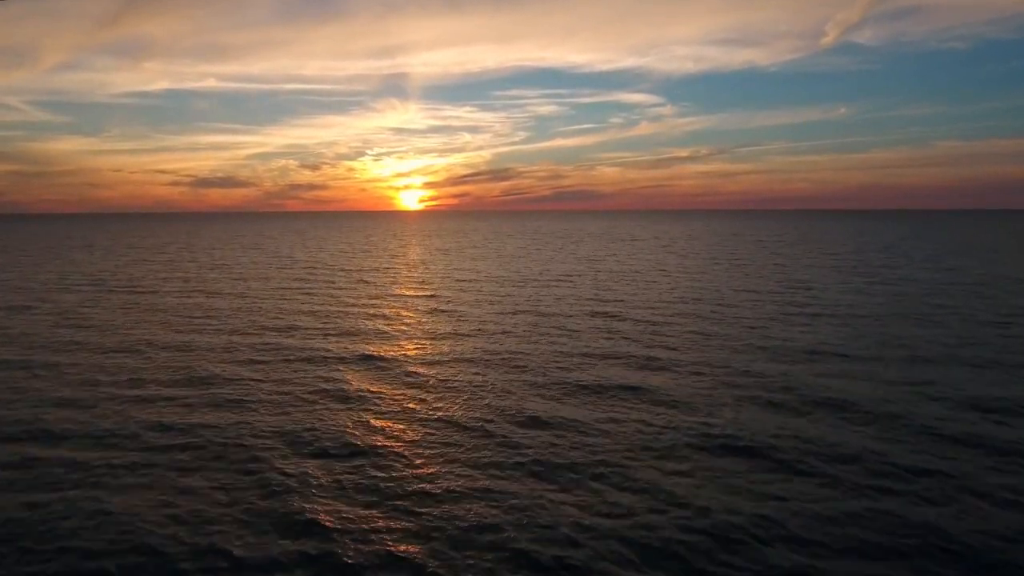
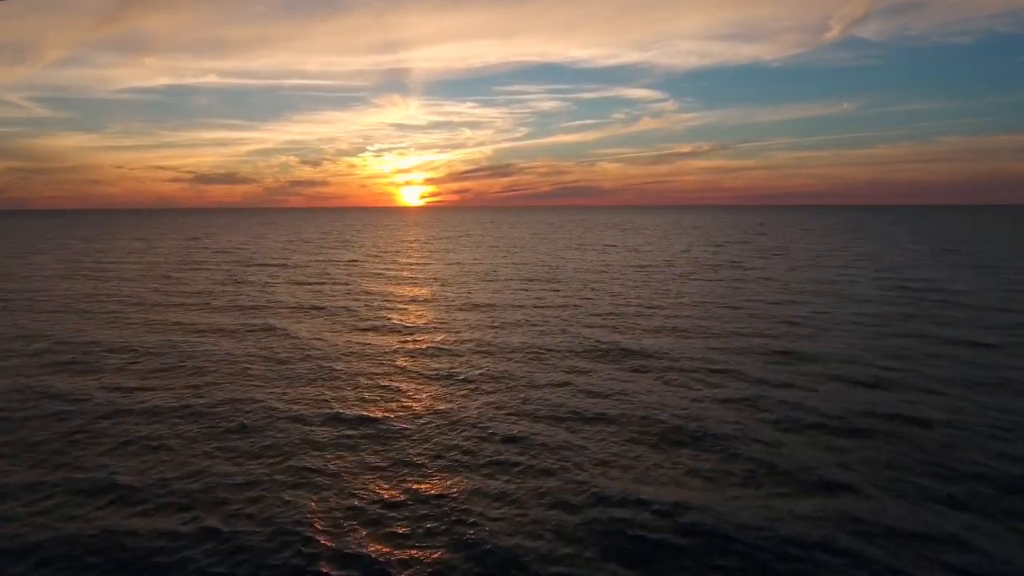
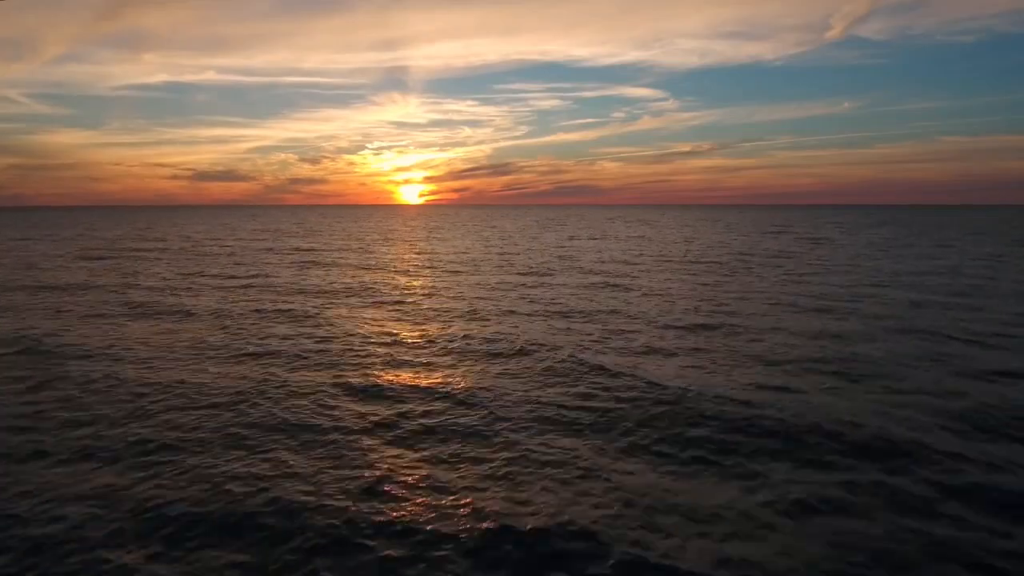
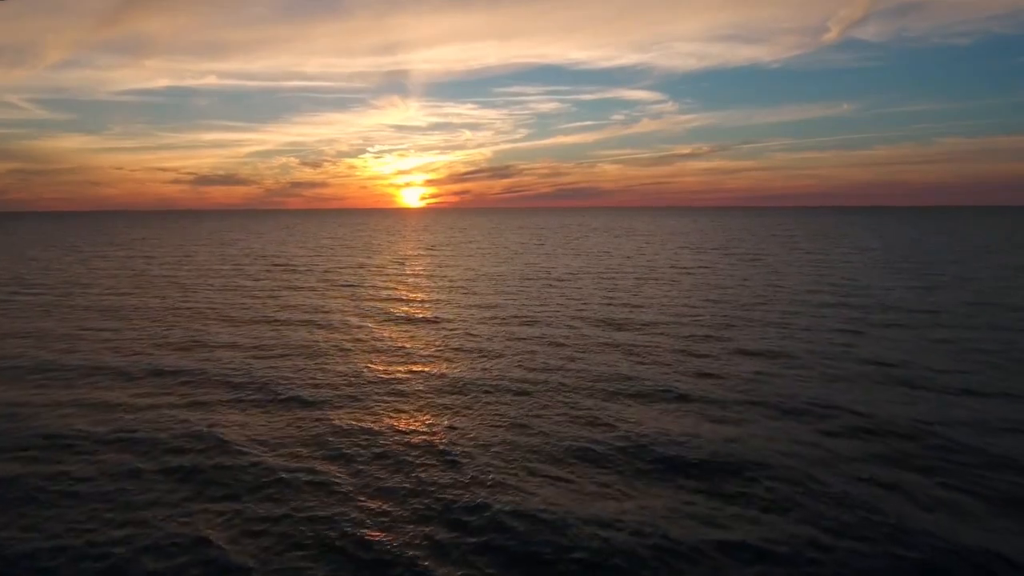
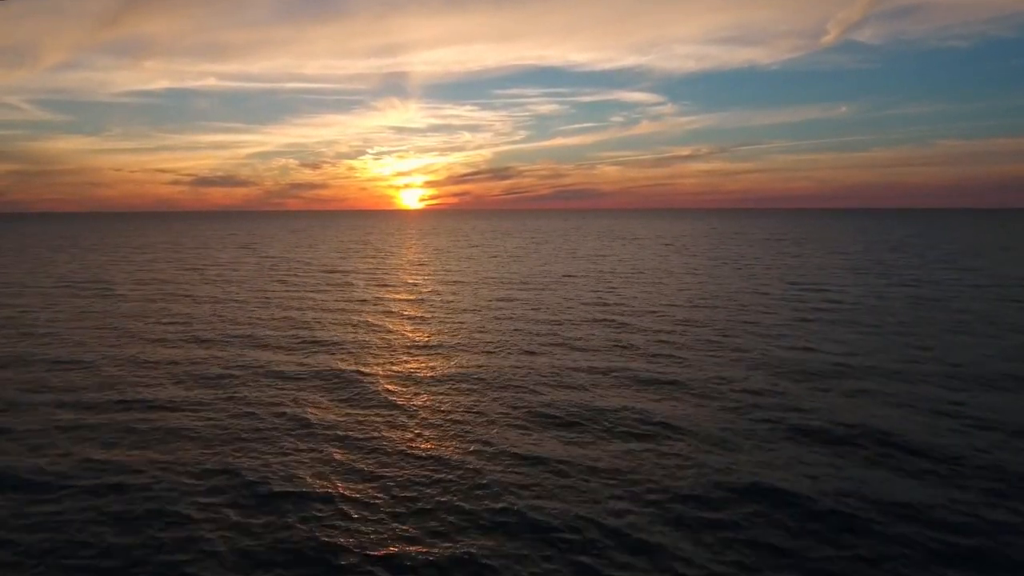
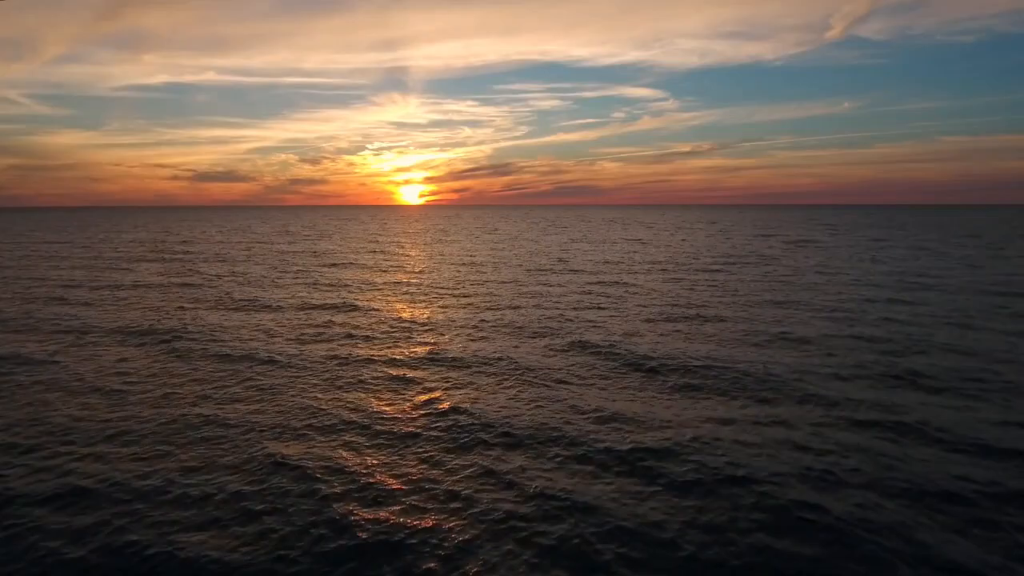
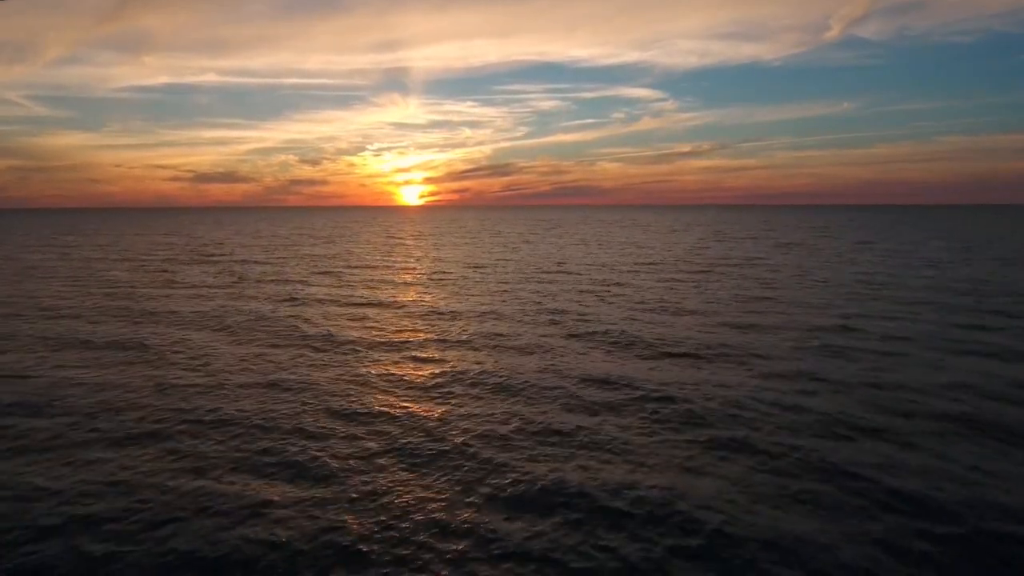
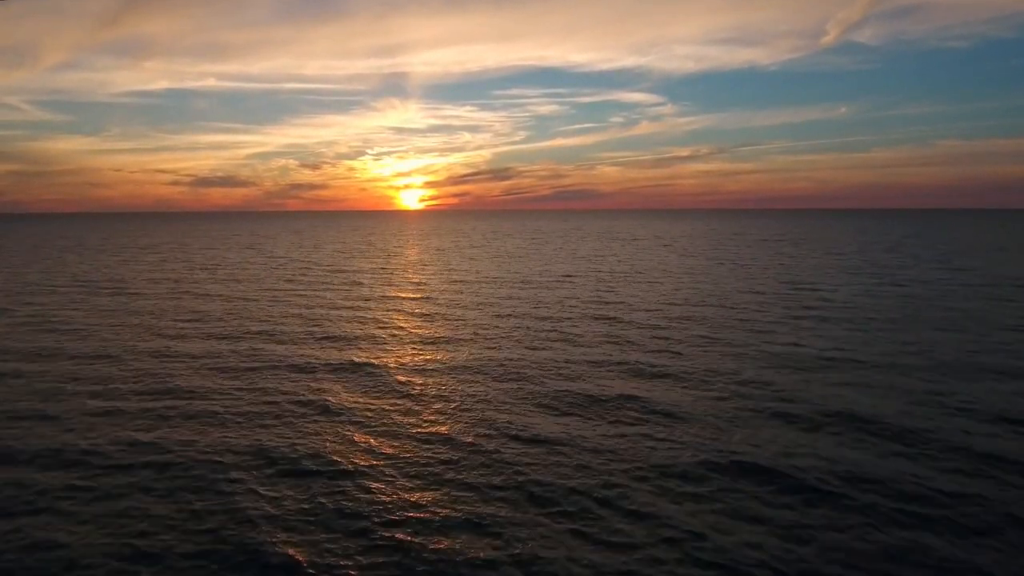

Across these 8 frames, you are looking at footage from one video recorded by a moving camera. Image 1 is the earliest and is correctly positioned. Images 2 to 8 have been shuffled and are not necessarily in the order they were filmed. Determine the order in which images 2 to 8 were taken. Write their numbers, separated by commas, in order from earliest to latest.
8, 5, 4, 2, 7, 6, 3
